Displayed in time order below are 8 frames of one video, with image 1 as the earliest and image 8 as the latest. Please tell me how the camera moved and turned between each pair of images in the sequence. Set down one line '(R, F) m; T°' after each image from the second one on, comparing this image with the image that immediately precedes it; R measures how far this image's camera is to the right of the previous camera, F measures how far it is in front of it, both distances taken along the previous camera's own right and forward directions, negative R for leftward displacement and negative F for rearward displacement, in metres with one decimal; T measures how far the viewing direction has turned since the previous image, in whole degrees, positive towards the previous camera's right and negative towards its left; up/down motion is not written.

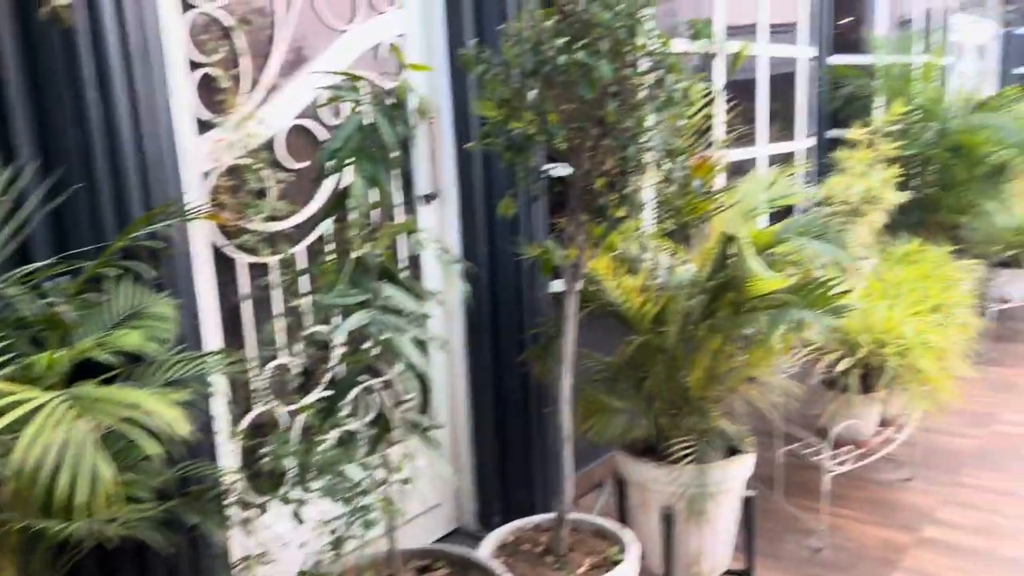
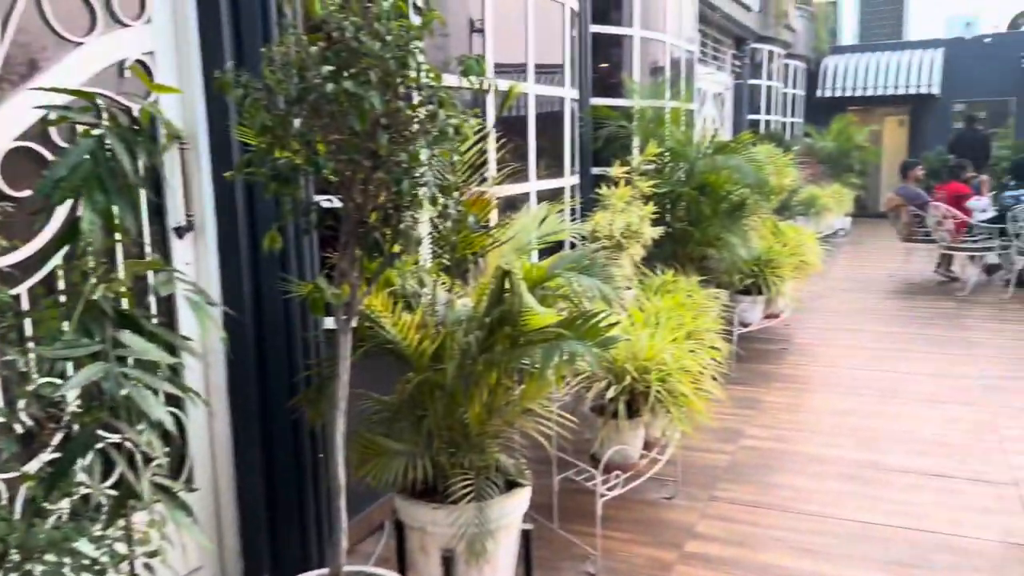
(0.0, +0.1) m; +16°
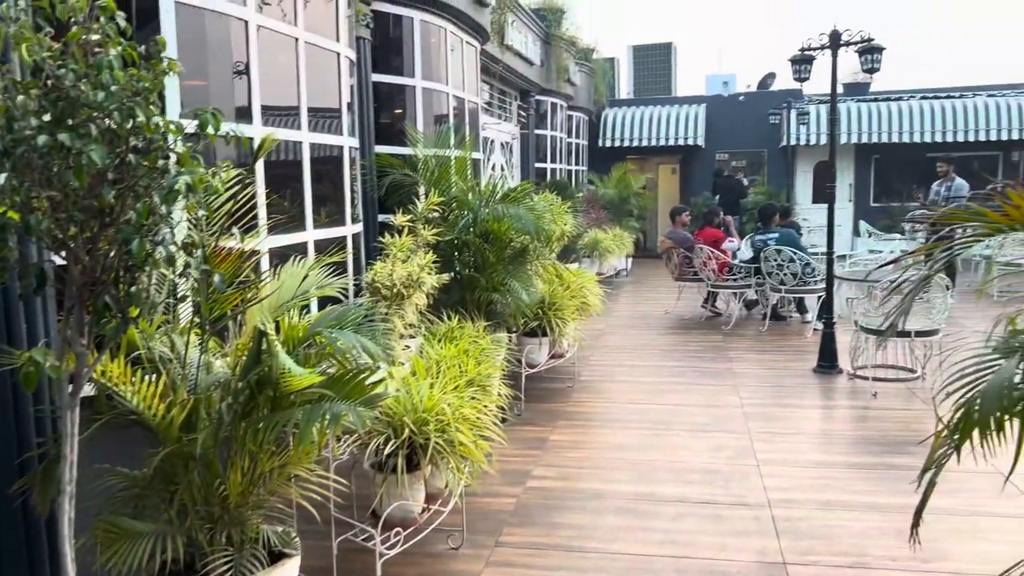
(+0.1, 0.0) m; +14°
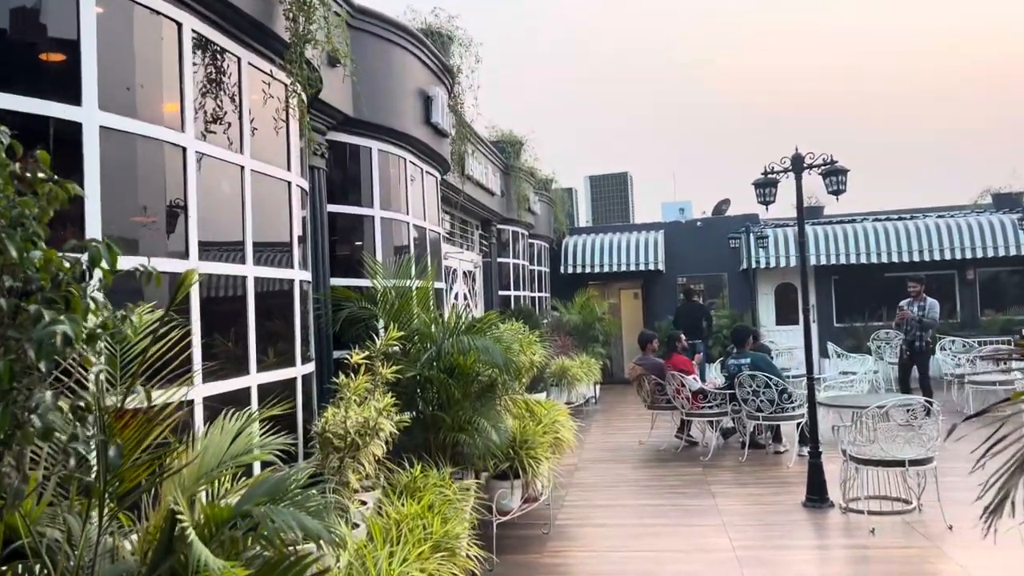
(0.0, +0.3) m; +3°
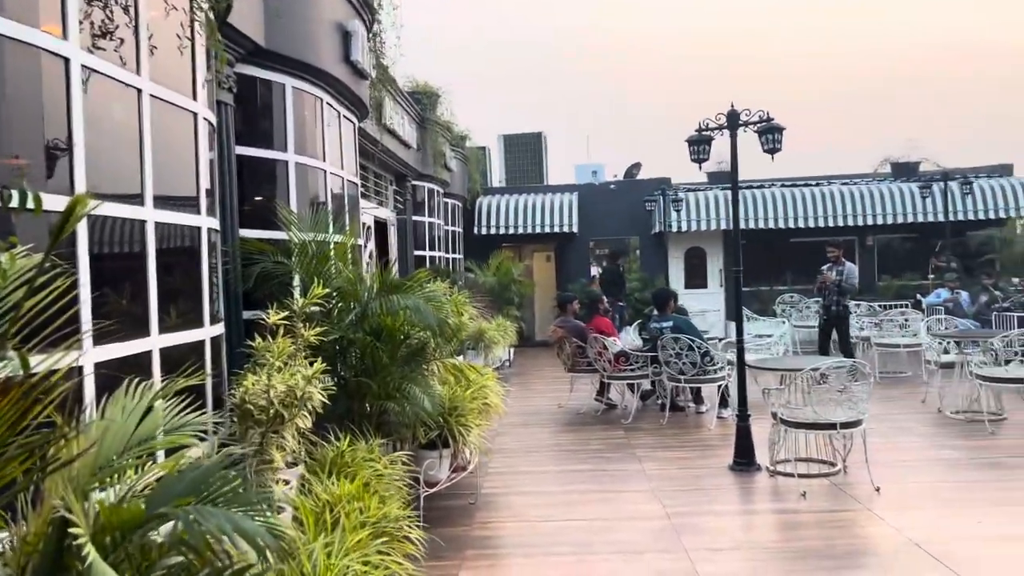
(-0.2, +0.4) m; +7°
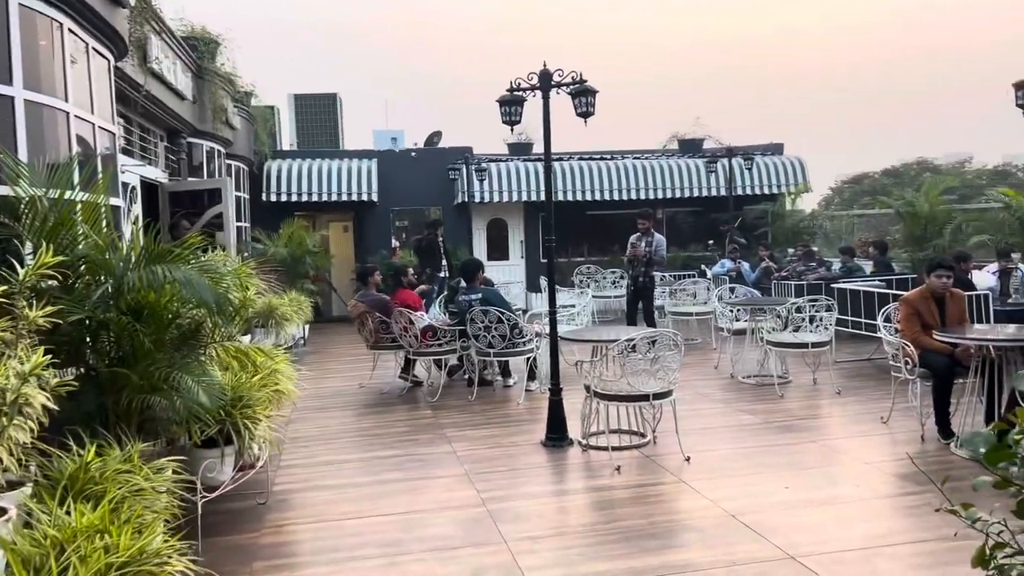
(0.0, +0.5) m; +14°
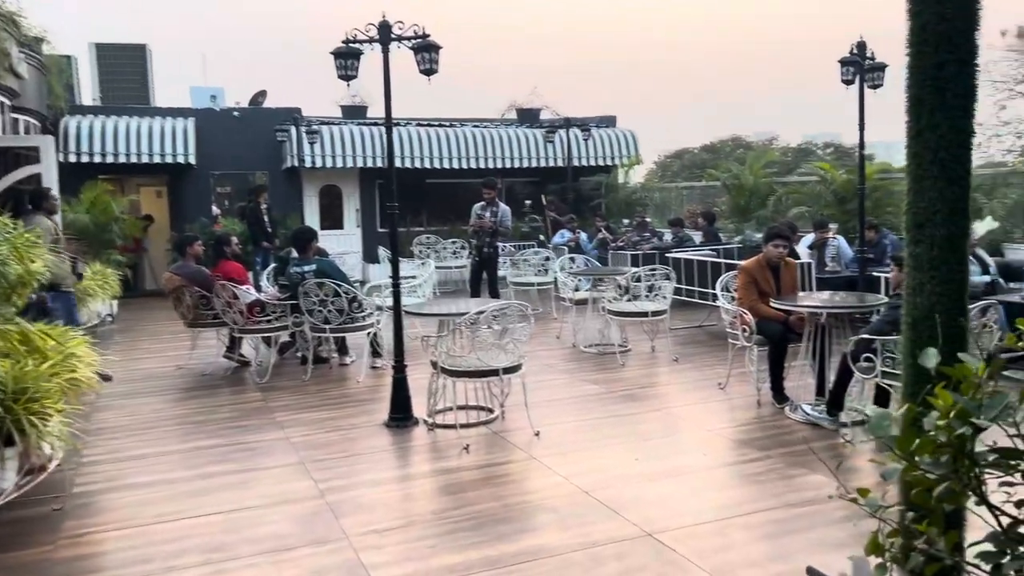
(0.0, +0.3) m; +12°
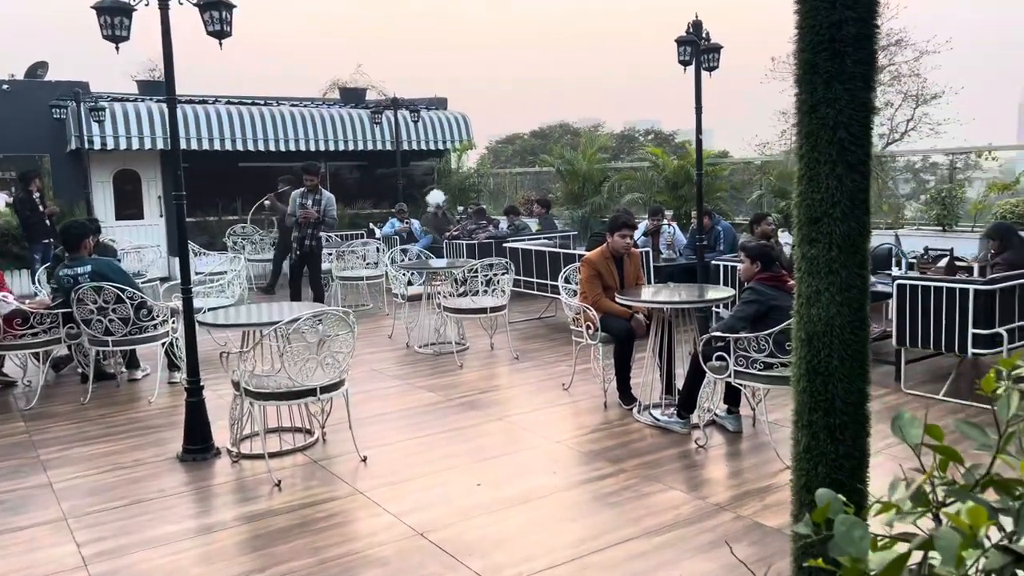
(+0.1, +0.6) m; +12°
